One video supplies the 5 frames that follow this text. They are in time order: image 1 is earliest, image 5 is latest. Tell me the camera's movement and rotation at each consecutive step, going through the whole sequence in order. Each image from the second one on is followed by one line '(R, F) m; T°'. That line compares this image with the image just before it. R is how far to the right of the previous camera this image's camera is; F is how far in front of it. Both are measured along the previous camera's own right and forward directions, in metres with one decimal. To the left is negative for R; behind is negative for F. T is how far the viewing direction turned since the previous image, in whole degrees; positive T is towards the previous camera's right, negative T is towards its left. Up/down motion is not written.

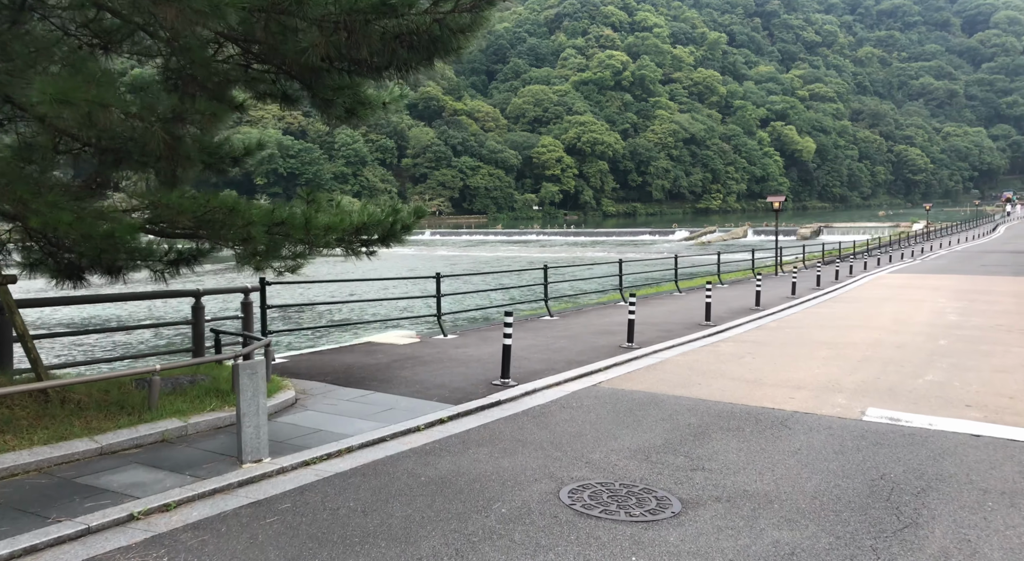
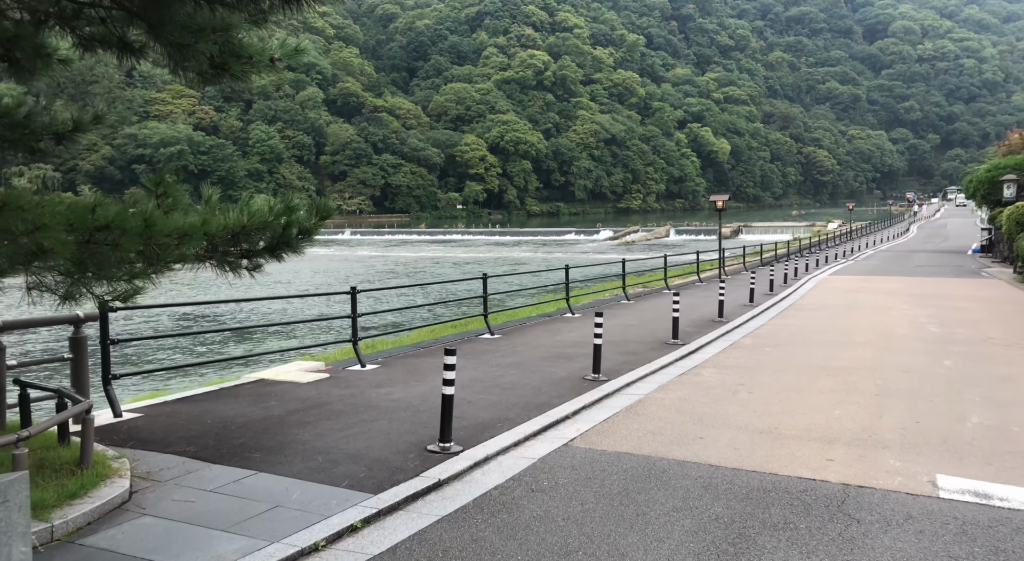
(-0.1, +1.9) m; +5°
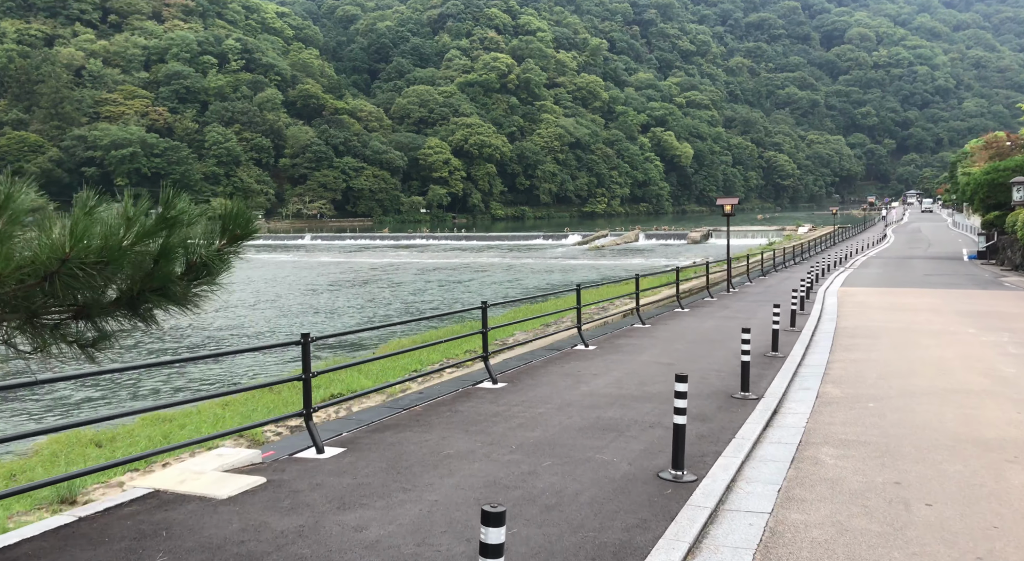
(-0.4, +2.7) m; +2°
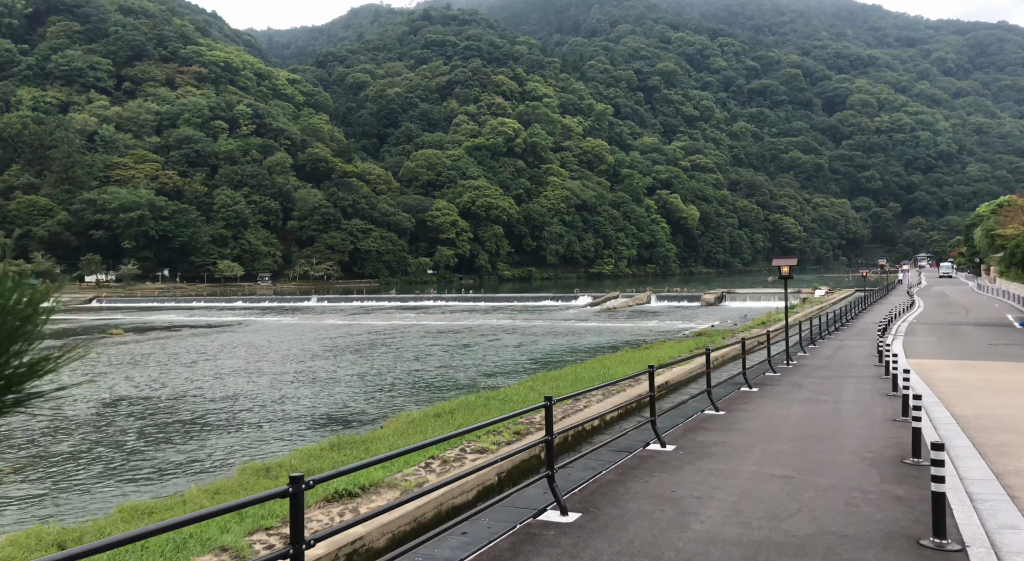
(-0.5, +2.3) m; 0°
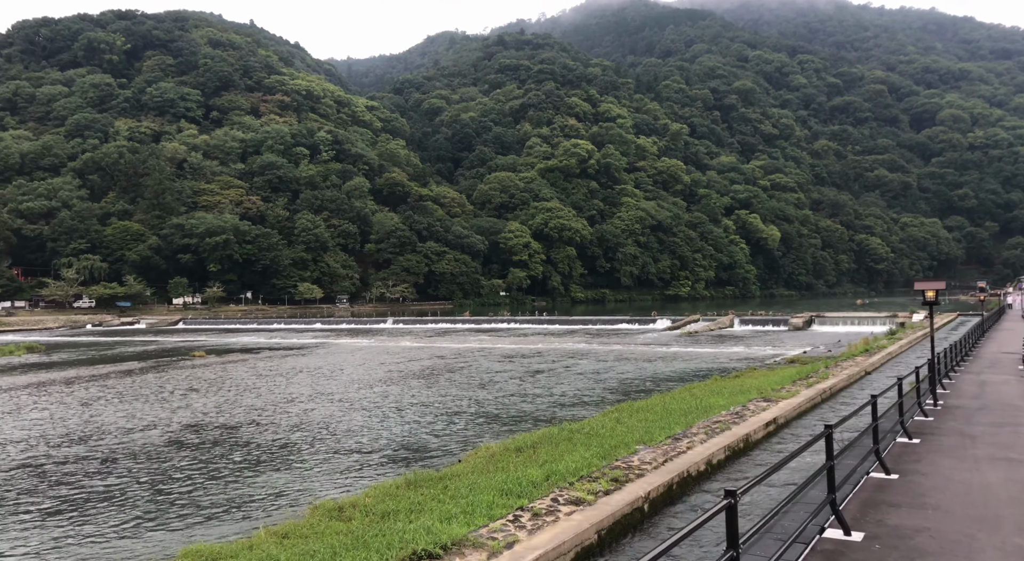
(-0.4, +1.9) m; -5°
